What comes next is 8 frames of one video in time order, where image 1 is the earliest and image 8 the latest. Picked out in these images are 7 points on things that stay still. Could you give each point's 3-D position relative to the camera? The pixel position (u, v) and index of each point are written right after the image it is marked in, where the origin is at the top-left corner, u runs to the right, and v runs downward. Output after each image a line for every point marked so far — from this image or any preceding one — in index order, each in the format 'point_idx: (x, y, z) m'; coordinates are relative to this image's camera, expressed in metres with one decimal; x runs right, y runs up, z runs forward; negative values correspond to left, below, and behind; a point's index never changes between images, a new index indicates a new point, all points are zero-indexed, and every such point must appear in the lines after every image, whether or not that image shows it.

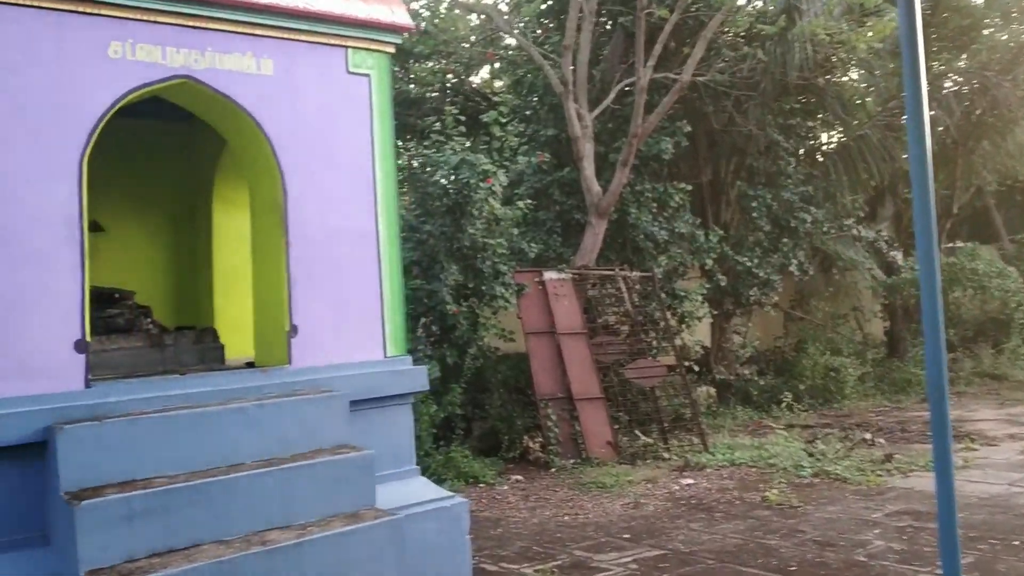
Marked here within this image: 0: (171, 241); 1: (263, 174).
0: (-2.0, +0.3, +5.8) m
1: (-1.1, +0.5, +4.5) m
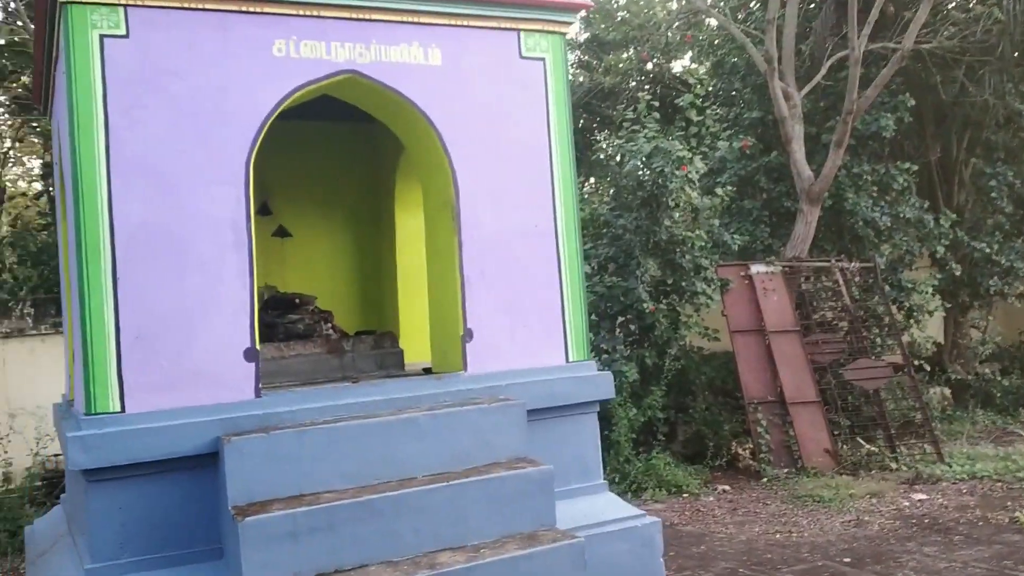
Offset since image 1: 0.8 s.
0: (-0.9, +0.2, +5.7) m
1: (-0.3, +0.5, +4.3) m
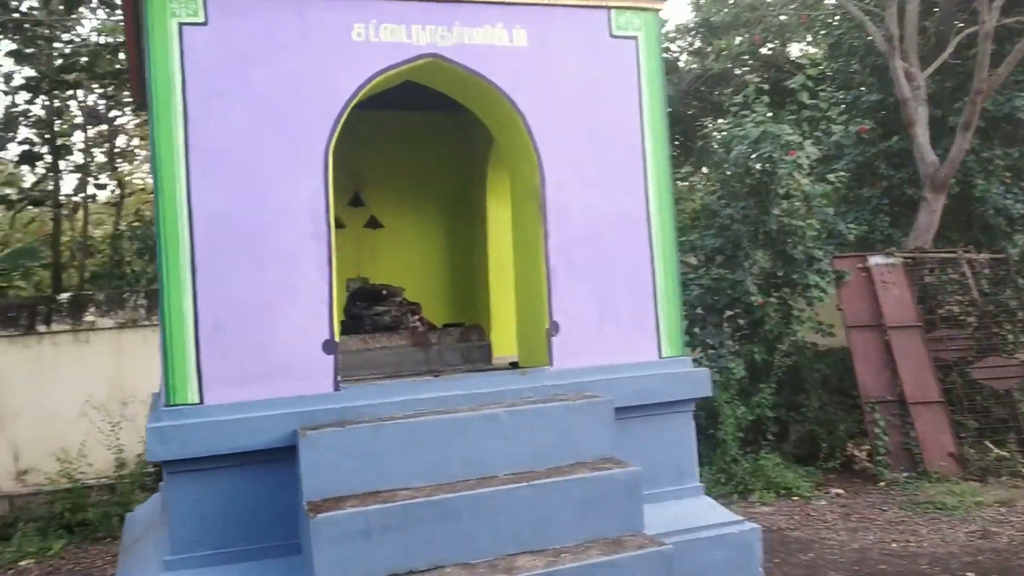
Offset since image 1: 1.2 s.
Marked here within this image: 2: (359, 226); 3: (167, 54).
0: (-0.4, +0.3, +5.6) m
1: (0.0, +0.5, +4.1) m
2: (-0.8, +0.3, +5.4) m
3: (-1.2, +0.8, +3.5) m
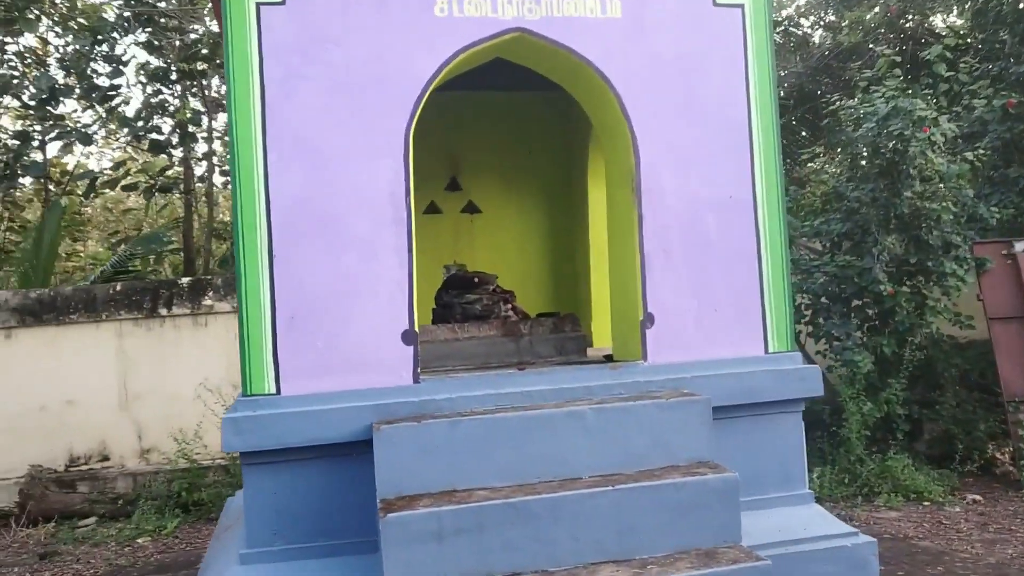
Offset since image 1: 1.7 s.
0: (+0.2, +0.4, +5.3) m
1: (+0.4, +0.6, +3.8) m
2: (-0.3, +0.4, +5.3) m
3: (-0.9, +0.9, +3.4) m
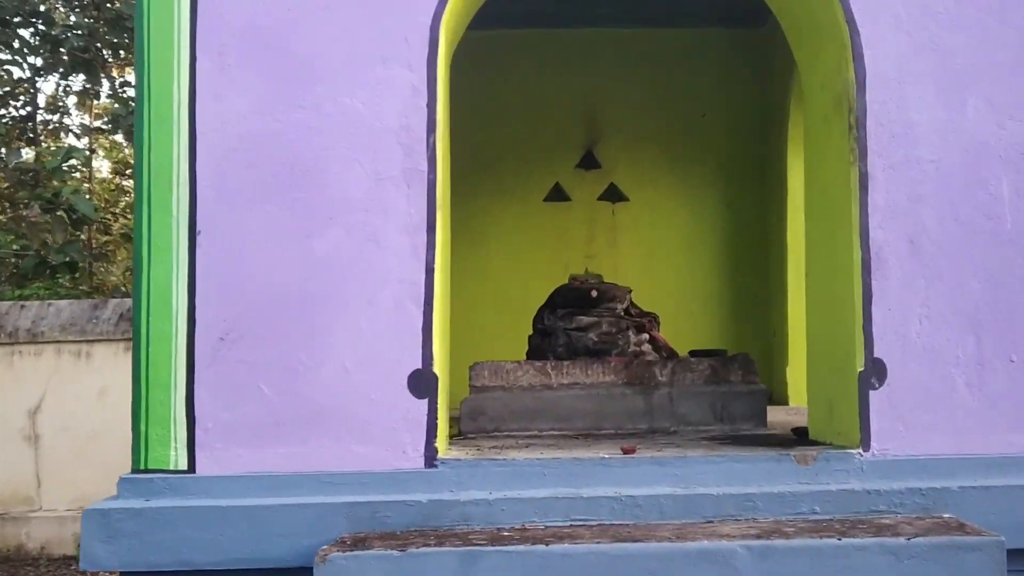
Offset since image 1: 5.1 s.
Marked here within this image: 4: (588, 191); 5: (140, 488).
0: (+0.8, +0.3, +3.6) m
1: (+0.7, +0.5, +2.1) m
2: (+0.3, +0.3, +3.7) m
3: (-0.7, +0.9, +2.0) m
4: (+0.3, +0.4, +3.7) m
5: (-0.7, -0.4, +2.0) m
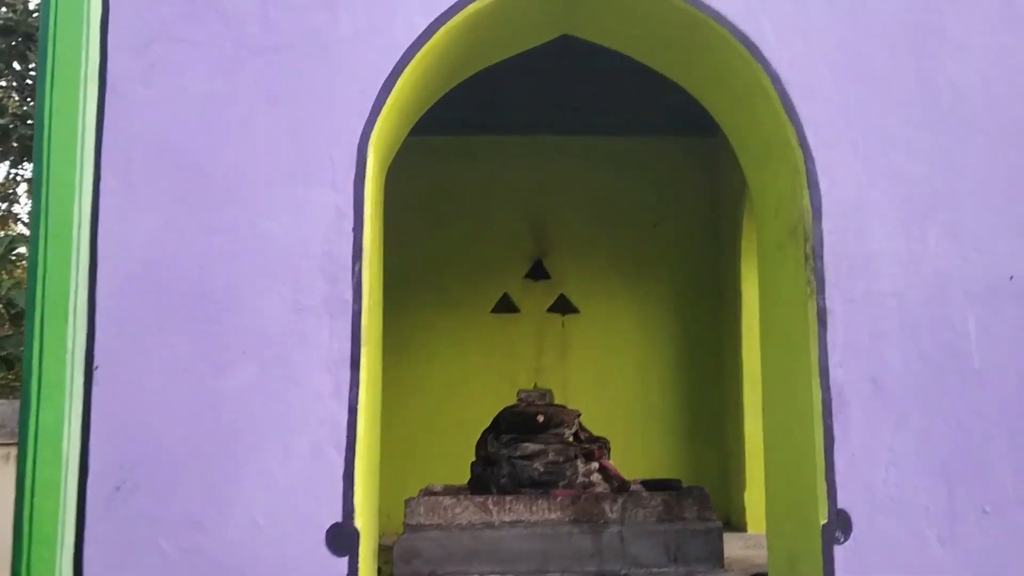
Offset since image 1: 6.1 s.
0: (+0.6, -0.1, +3.5) m
1: (+0.5, +0.3, +2.0) m
2: (+0.1, -0.1, +3.5) m
3: (-0.8, +0.6, +1.9) m
4: (+0.1, -0.1, +3.5) m
5: (-0.9, -0.6, +1.7) m
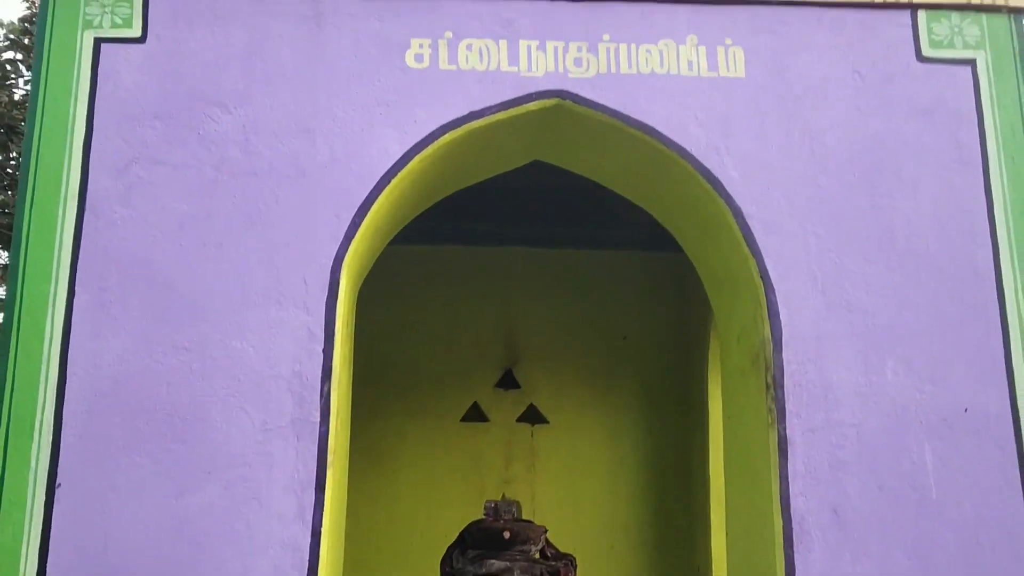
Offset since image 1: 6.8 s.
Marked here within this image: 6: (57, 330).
0: (+0.5, -0.5, +3.5) m
1: (+0.5, 0.0, +2.1) m
2: (0.0, -0.5, +3.5) m
3: (-0.9, +0.4, +2.0) m
4: (0.0, -0.4, +3.5) m
5: (-0.9, -0.8, +1.6) m
6: (-0.9, -0.1, +1.9) m
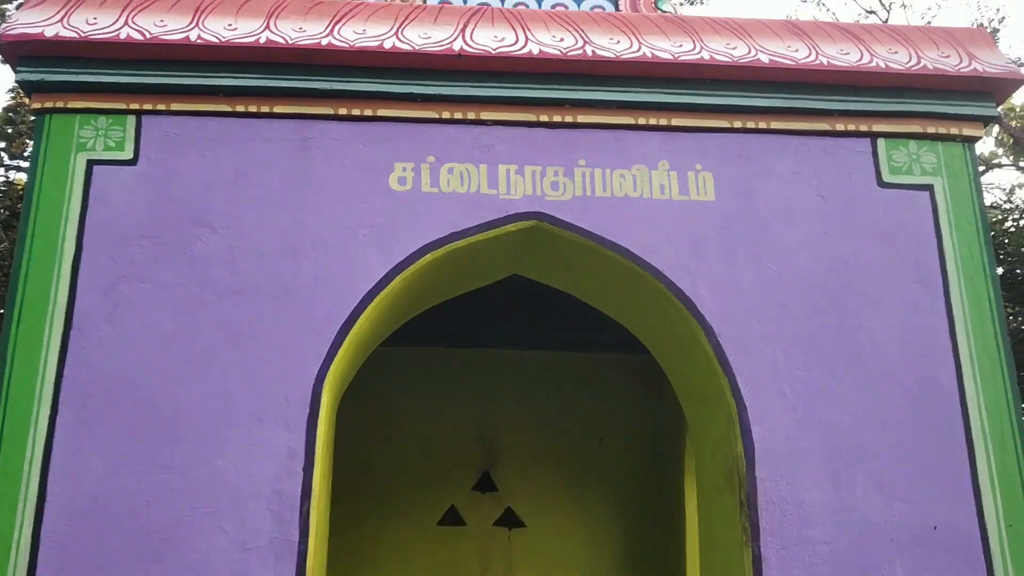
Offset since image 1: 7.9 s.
0: (+0.4, -0.9, +3.5) m
1: (+0.4, -0.3, +2.1) m
2: (-0.1, -0.8, +3.5) m
3: (-0.9, +0.2, +2.0) m
4: (-0.1, -0.8, +3.5) m
5: (-1.0, -1.0, +1.6) m
6: (-0.9, -0.3, +1.9) m
